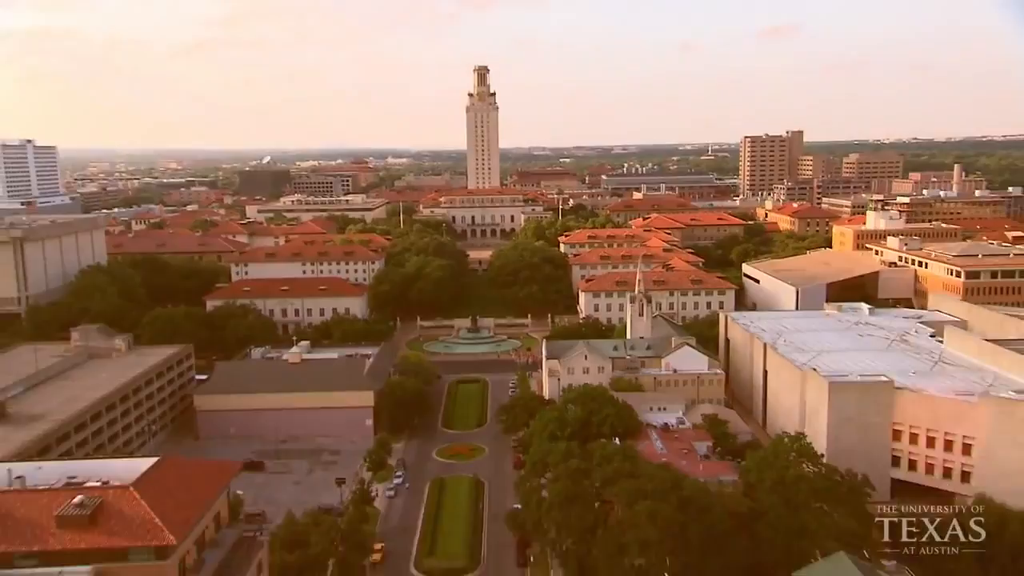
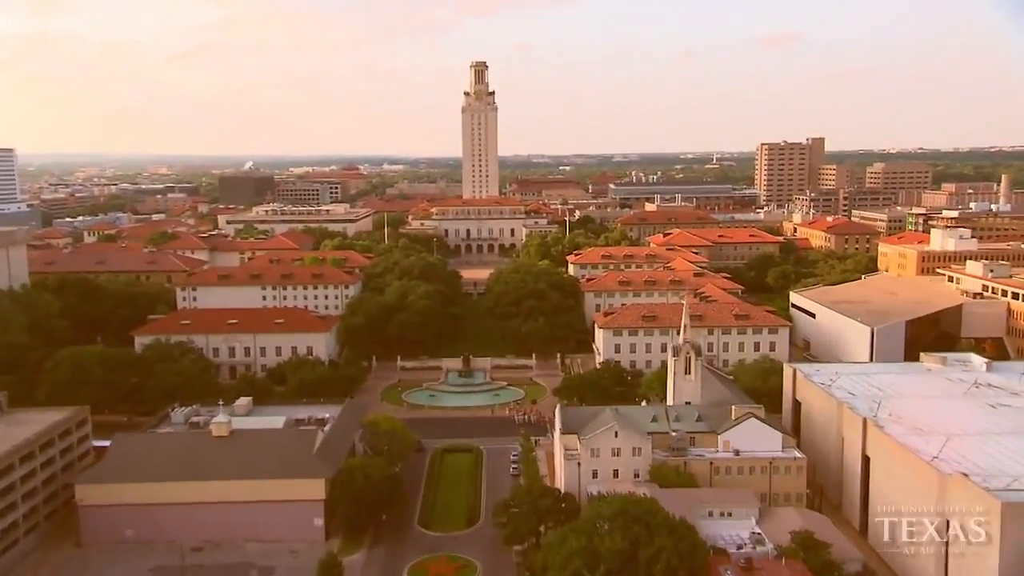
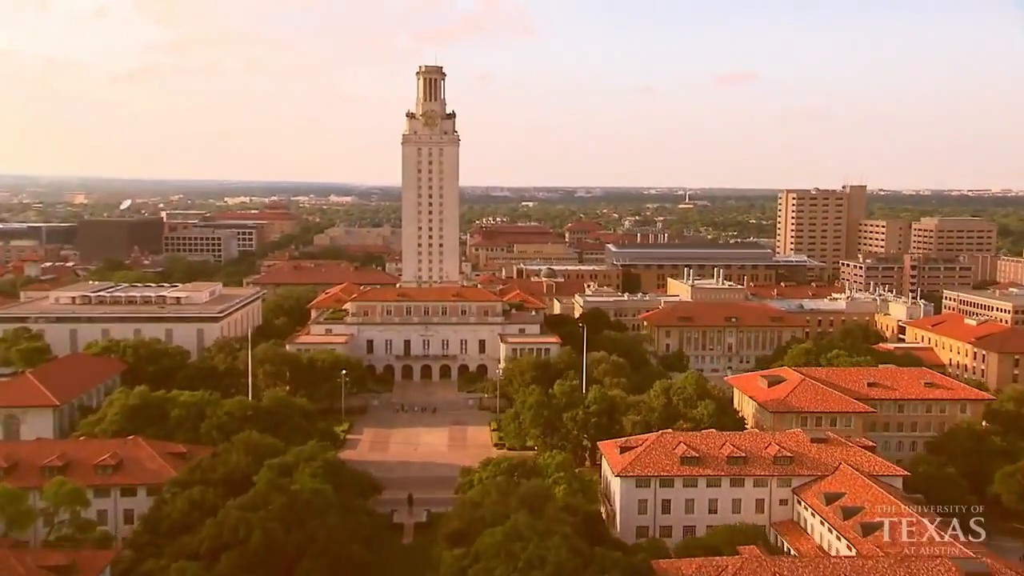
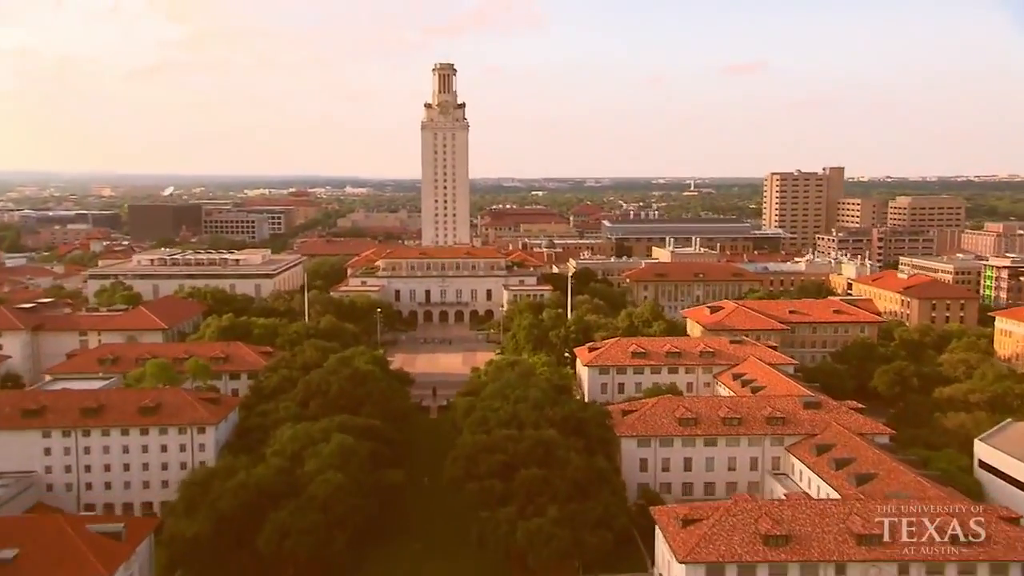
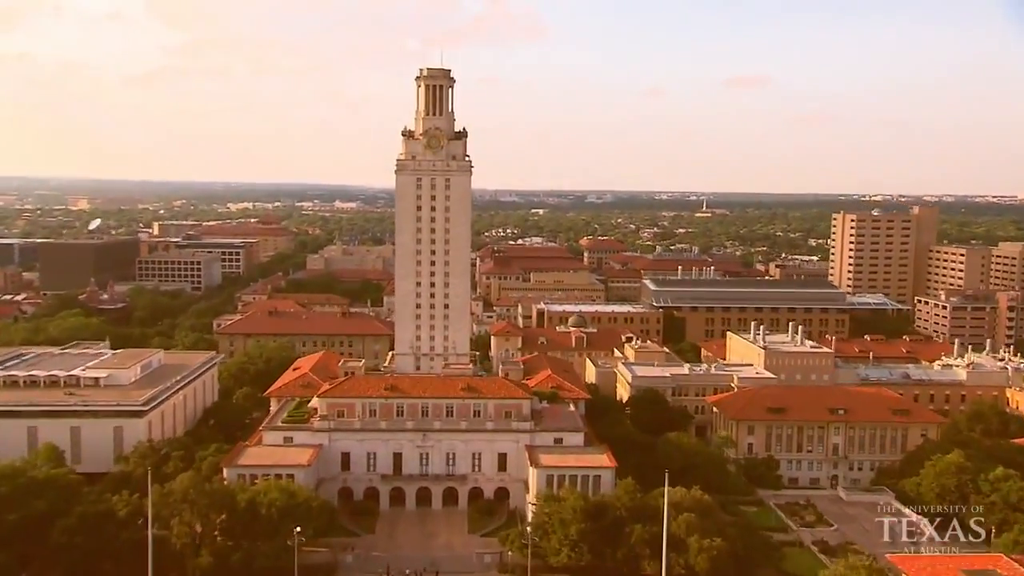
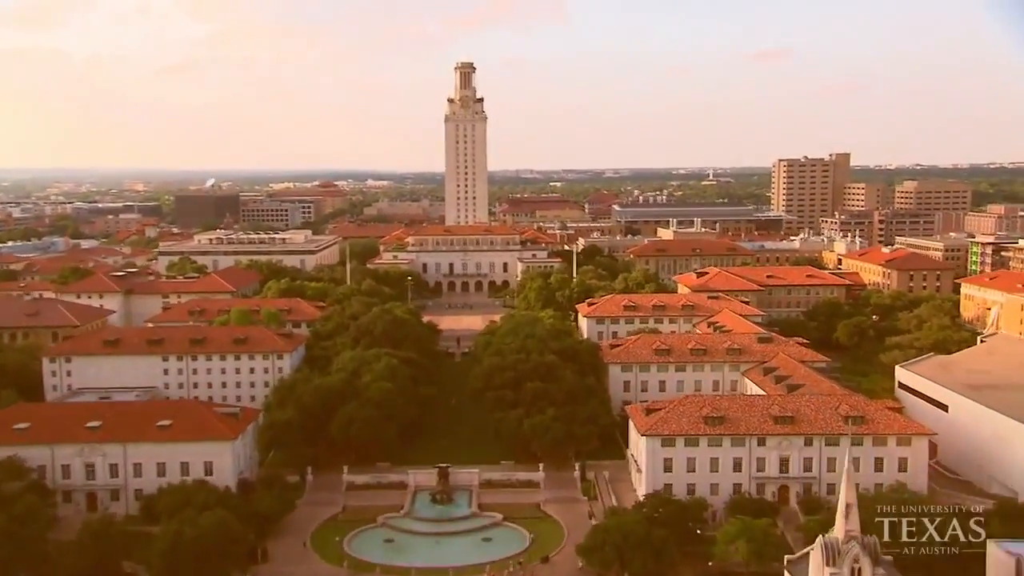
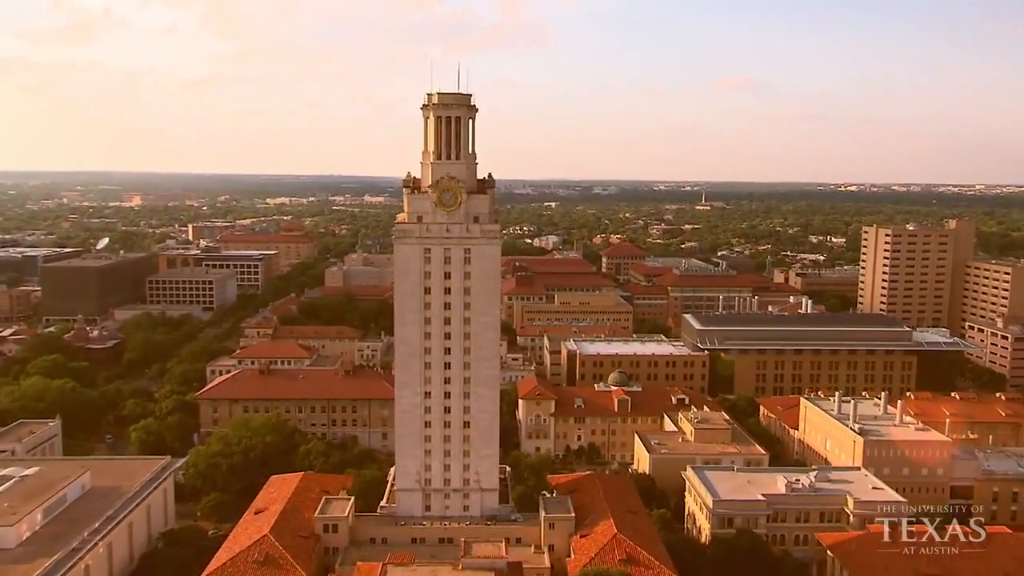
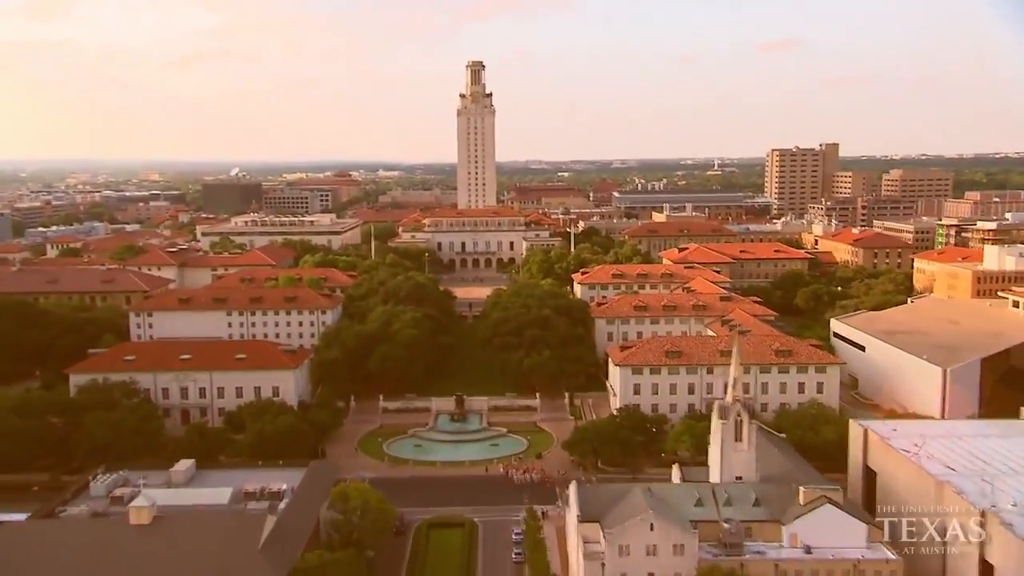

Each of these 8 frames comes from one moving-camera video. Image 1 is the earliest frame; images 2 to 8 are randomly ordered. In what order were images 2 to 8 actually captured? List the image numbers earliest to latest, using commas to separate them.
2, 8, 6, 4, 3, 5, 7
